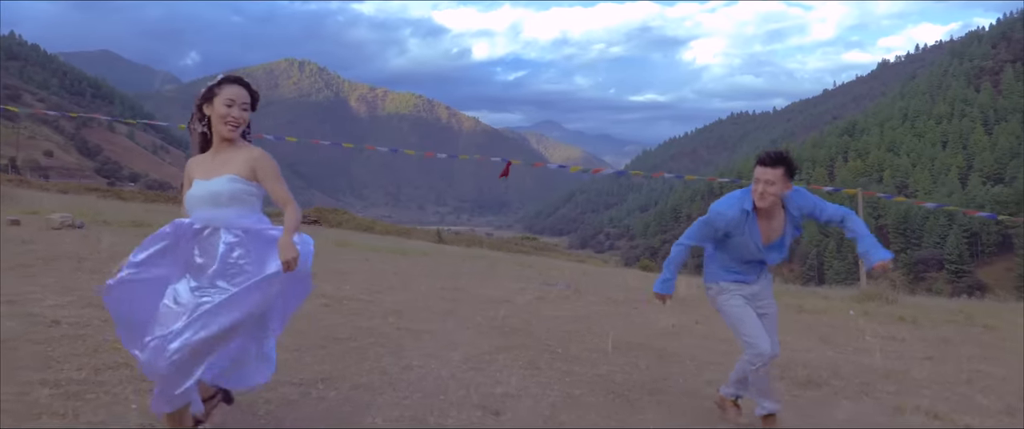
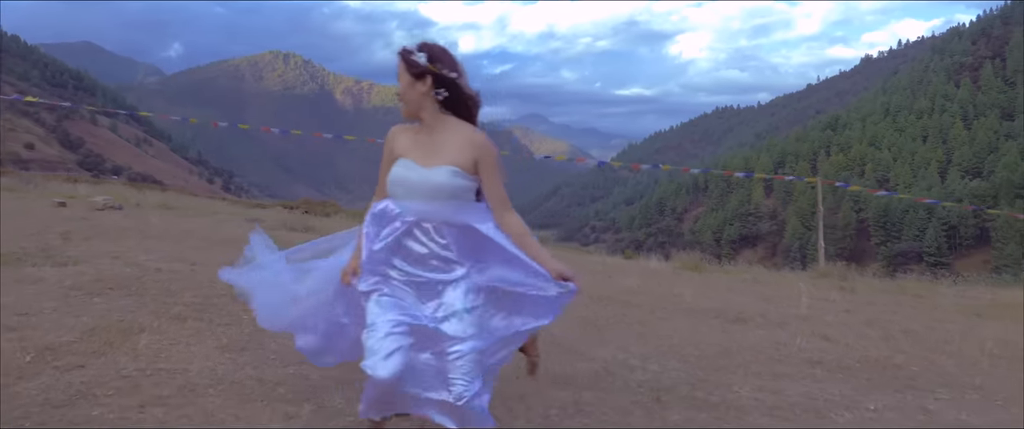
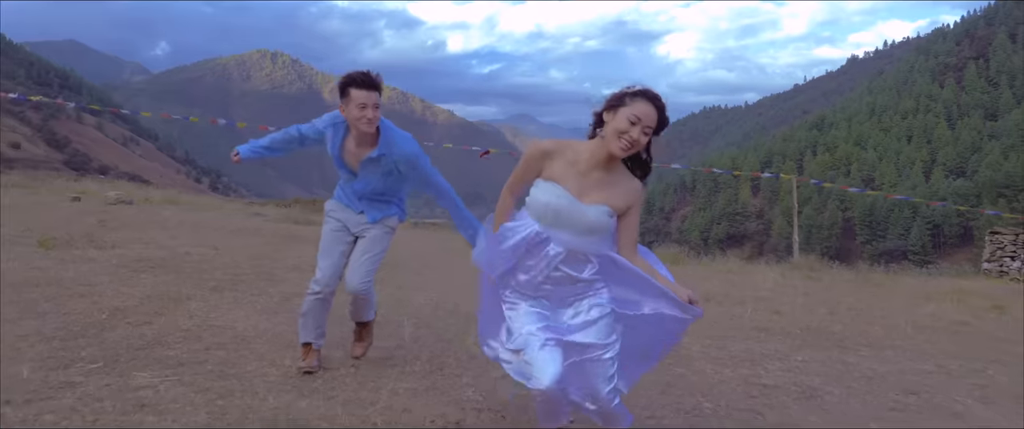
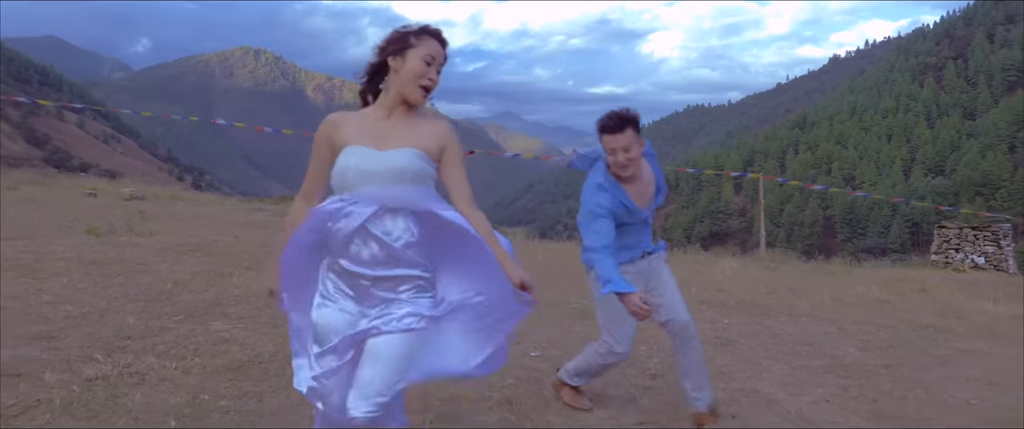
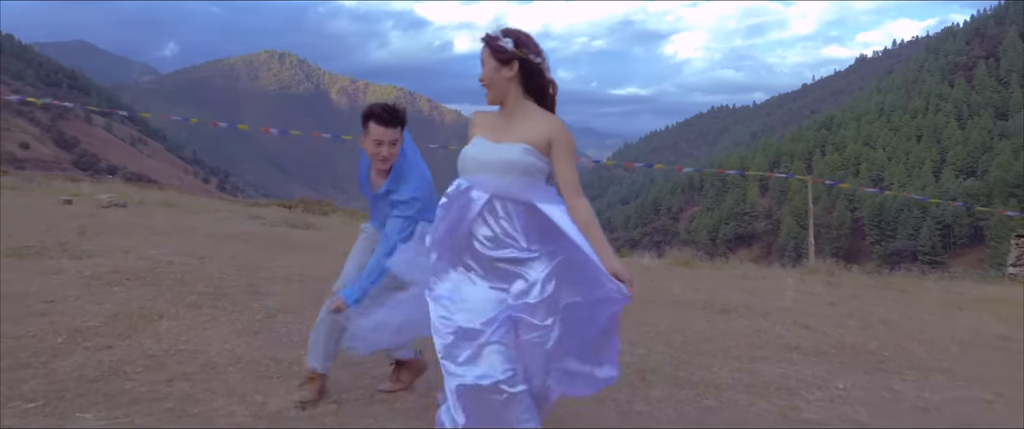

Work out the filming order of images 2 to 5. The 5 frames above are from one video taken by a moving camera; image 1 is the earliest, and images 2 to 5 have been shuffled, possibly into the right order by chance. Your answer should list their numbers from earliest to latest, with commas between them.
2, 5, 3, 4
